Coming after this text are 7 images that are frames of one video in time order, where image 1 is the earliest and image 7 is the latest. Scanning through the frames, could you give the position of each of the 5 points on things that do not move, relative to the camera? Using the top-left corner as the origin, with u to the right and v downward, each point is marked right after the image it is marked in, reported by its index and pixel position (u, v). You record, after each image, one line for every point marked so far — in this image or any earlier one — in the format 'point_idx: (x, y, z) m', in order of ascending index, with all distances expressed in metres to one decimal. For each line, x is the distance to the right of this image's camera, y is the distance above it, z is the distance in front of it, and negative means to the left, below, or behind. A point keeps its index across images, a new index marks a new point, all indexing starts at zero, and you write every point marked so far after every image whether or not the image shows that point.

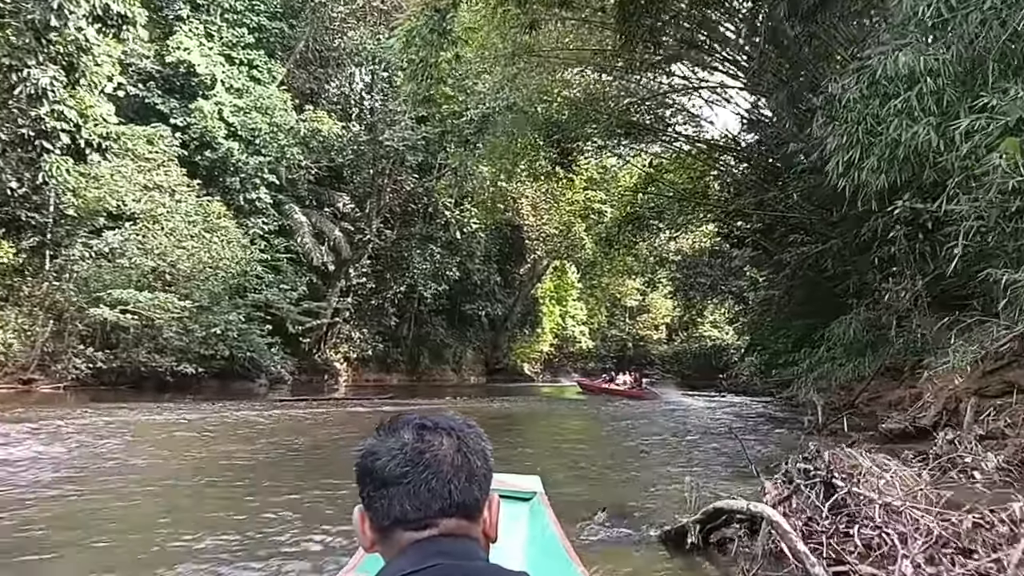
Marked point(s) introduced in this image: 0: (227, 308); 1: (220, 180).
0: (-4.9, -0.3, +17.1) m
1: (-5.2, +1.9, +17.8) m
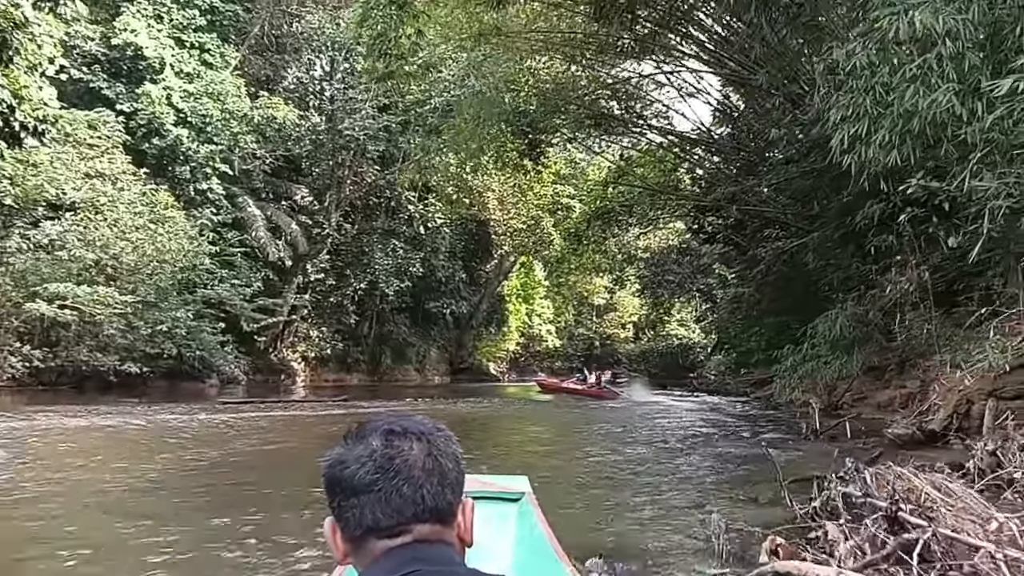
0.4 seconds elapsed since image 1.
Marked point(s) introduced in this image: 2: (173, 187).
0: (-5.5, -0.3, +16.2) m
1: (-5.8, +2.0, +16.9) m
2: (-5.8, +1.7, +17.0) m
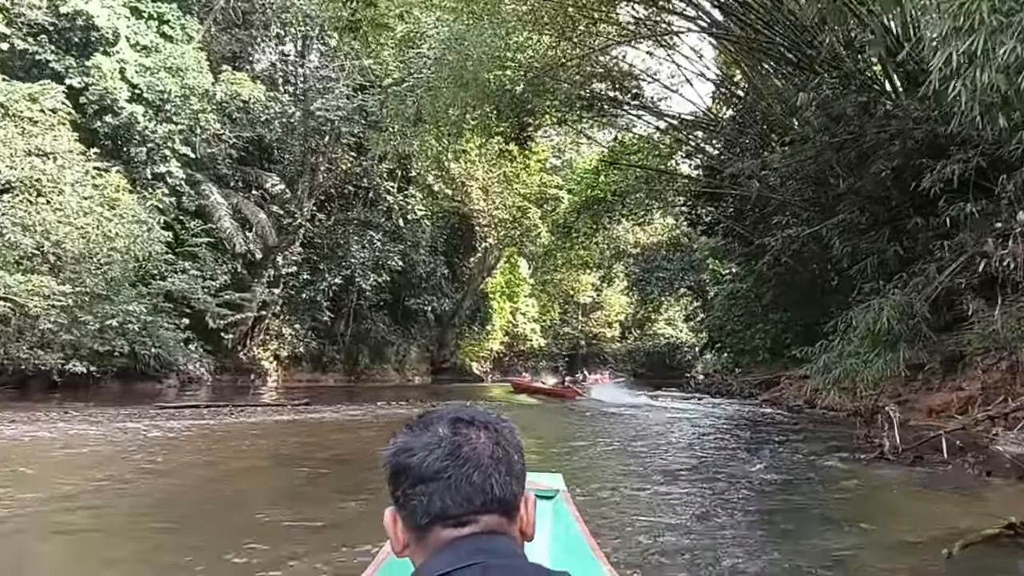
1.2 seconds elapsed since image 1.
0: (-5.7, -0.1, +14.8) m
1: (-6.0, +2.1, +15.5) m
2: (-6.0, +1.9, +15.6) m
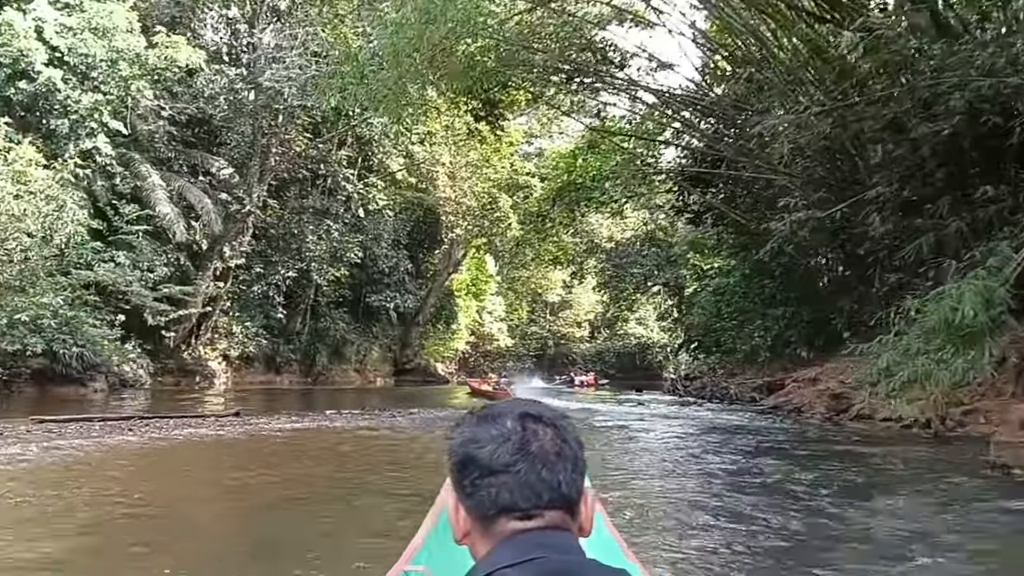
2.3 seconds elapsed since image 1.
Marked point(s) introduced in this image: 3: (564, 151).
0: (-6.0, 0.0, +12.9) m
1: (-6.4, +2.2, +13.6) m
2: (-6.4, +2.0, +13.7) m
3: (+1.0, +2.6, +19.0) m
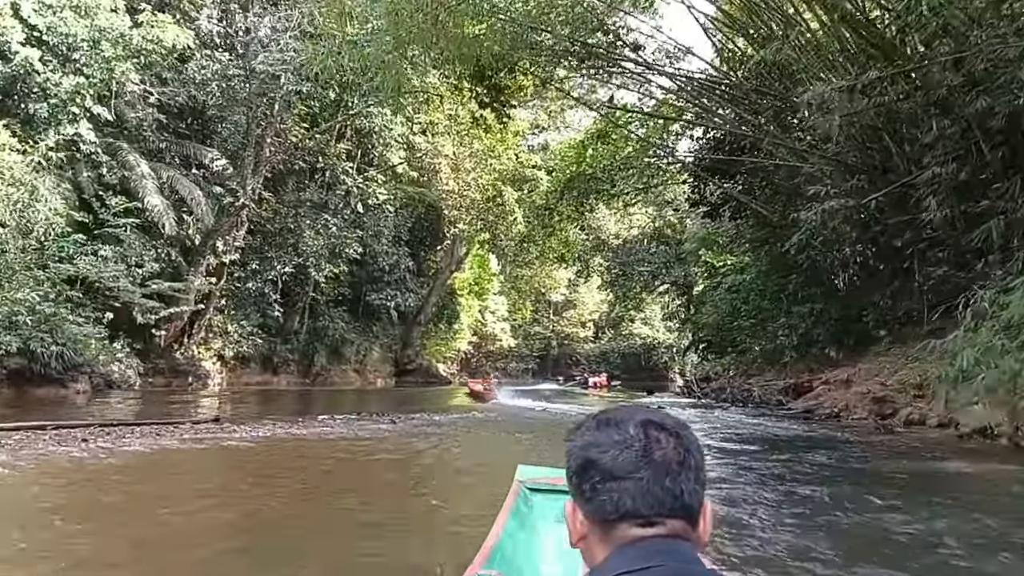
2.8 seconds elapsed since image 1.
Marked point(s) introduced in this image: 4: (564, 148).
0: (-5.9, 0.0, +12.1) m
1: (-6.3, +2.3, +12.8) m
2: (-6.3, +2.0, +12.9) m
3: (+1.1, +2.7, +18.1) m
4: (+1.0, +2.6, +18.3) m
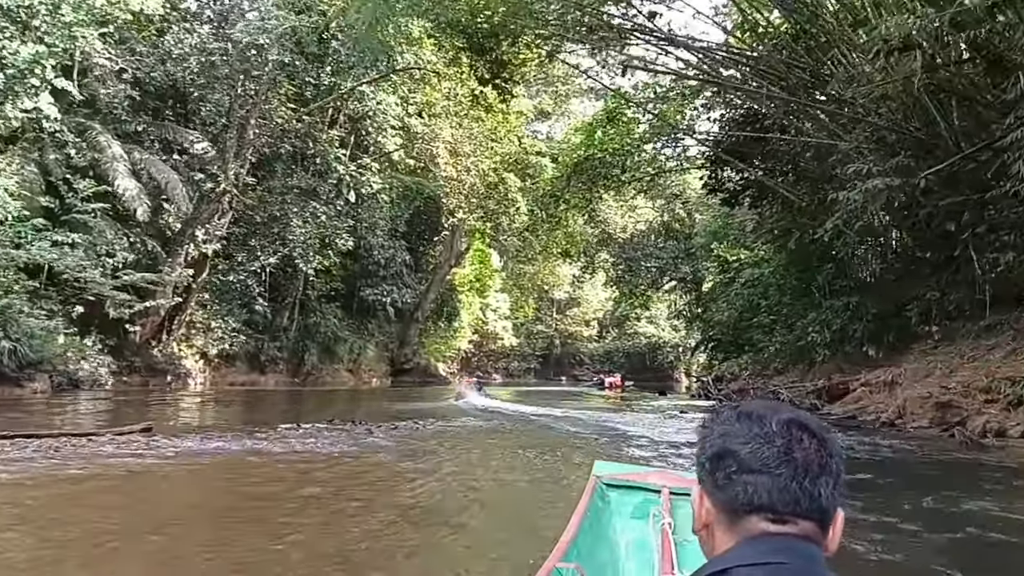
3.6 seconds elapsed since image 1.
0: (-5.9, +0.2, +10.9) m
1: (-6.3, +2.4, +11.6) m
2: (-6.3, +2.2, +11.7) m
3: (+1.1, +2.8, +16.9) m
4: (+1.0, +2.7, +17.1) m
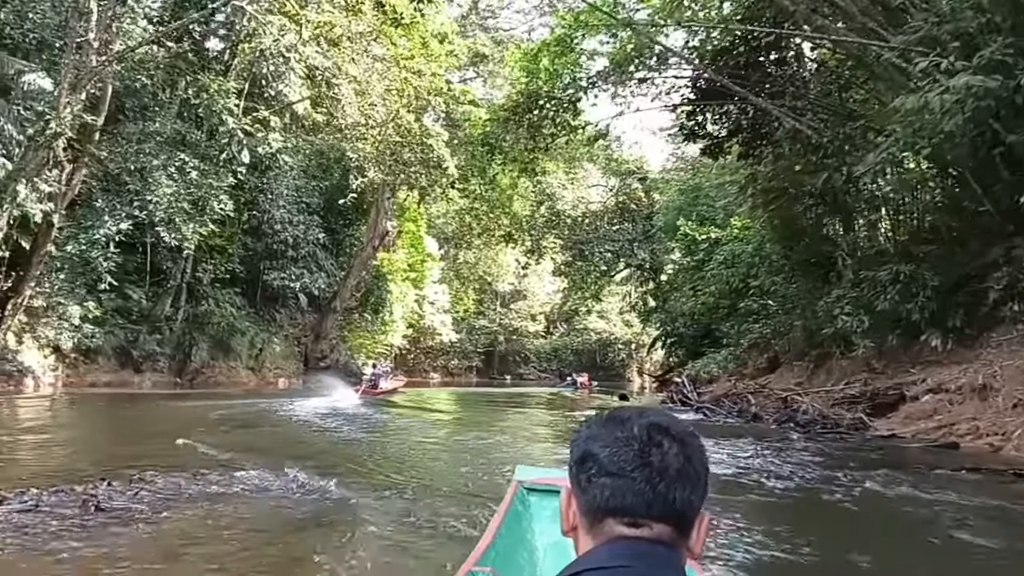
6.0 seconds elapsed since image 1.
0: (-6.6, +0.5, +7.1) m
1: (-7.0, +2.8, +7.8) m
2: (-7.0, +2.5, +7.9) m
3: (+0.1, +3.1, +13.5) m
4: (0.0, +3.0, +13.7) m
